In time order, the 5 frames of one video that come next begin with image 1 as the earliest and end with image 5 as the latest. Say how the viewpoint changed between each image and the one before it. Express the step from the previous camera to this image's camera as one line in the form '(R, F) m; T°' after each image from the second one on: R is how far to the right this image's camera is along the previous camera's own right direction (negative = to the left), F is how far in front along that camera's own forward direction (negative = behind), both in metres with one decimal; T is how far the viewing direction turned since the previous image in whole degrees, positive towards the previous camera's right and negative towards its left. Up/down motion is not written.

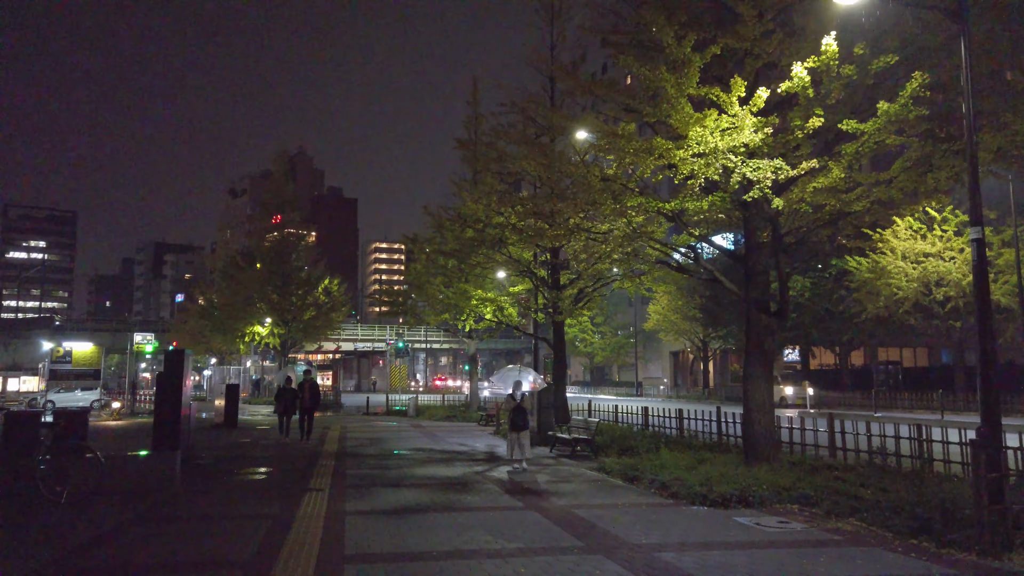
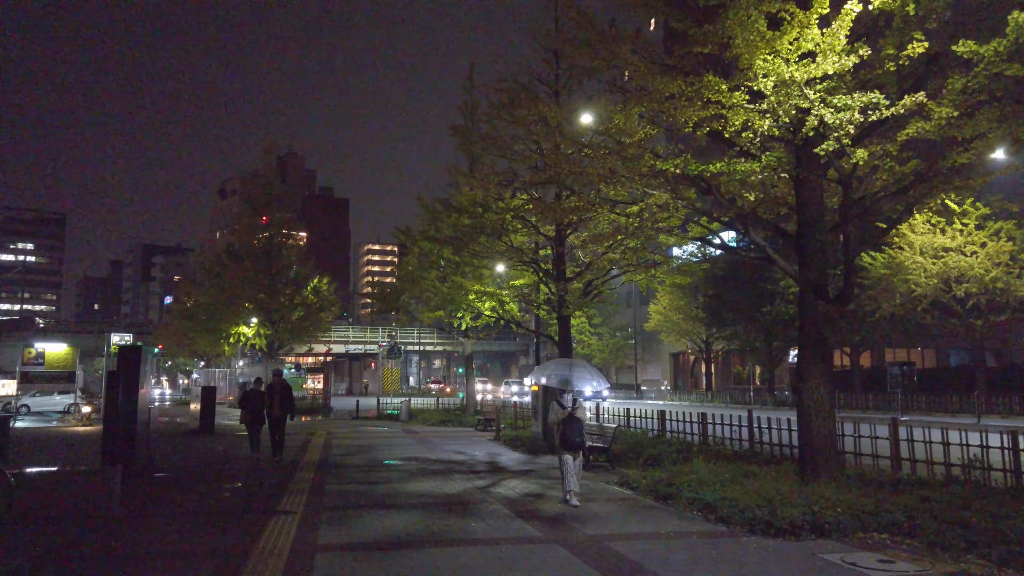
(-0.2, +1.9) m; +1°
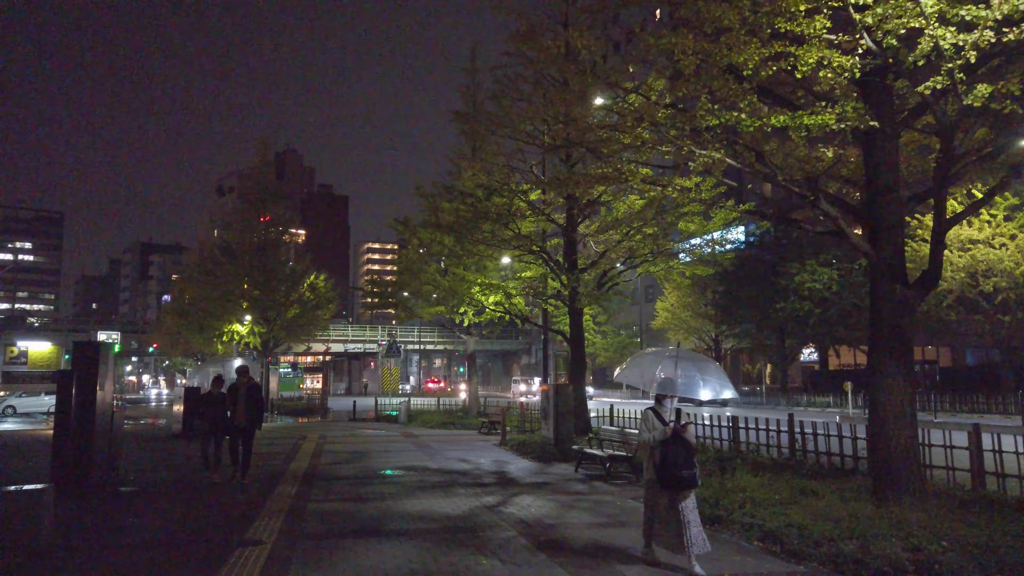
(-0.2, +1.6) m; 0°
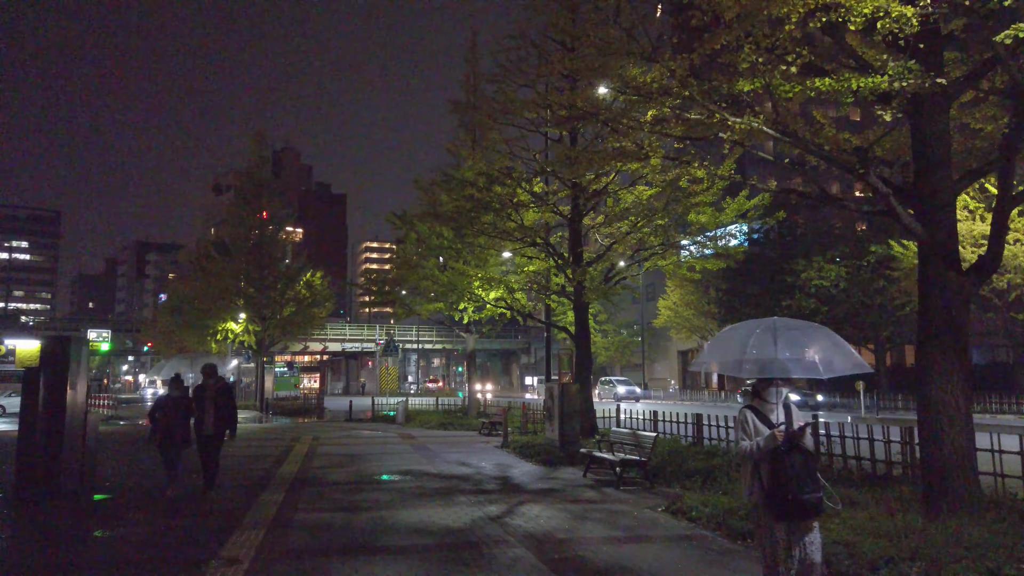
(-0.1, +0.9) m; 0°
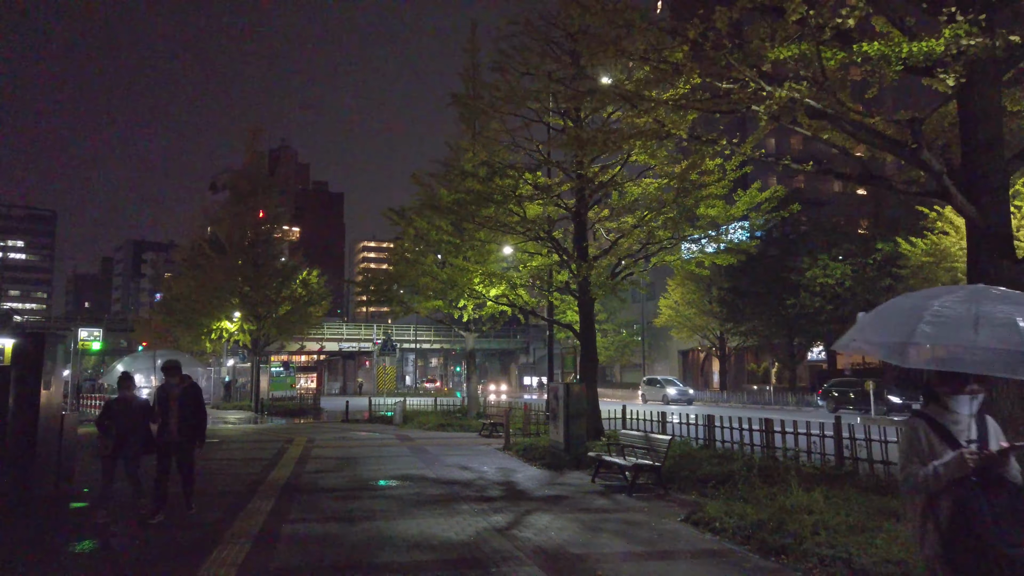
(-0.1, +0.7) m; 0°
